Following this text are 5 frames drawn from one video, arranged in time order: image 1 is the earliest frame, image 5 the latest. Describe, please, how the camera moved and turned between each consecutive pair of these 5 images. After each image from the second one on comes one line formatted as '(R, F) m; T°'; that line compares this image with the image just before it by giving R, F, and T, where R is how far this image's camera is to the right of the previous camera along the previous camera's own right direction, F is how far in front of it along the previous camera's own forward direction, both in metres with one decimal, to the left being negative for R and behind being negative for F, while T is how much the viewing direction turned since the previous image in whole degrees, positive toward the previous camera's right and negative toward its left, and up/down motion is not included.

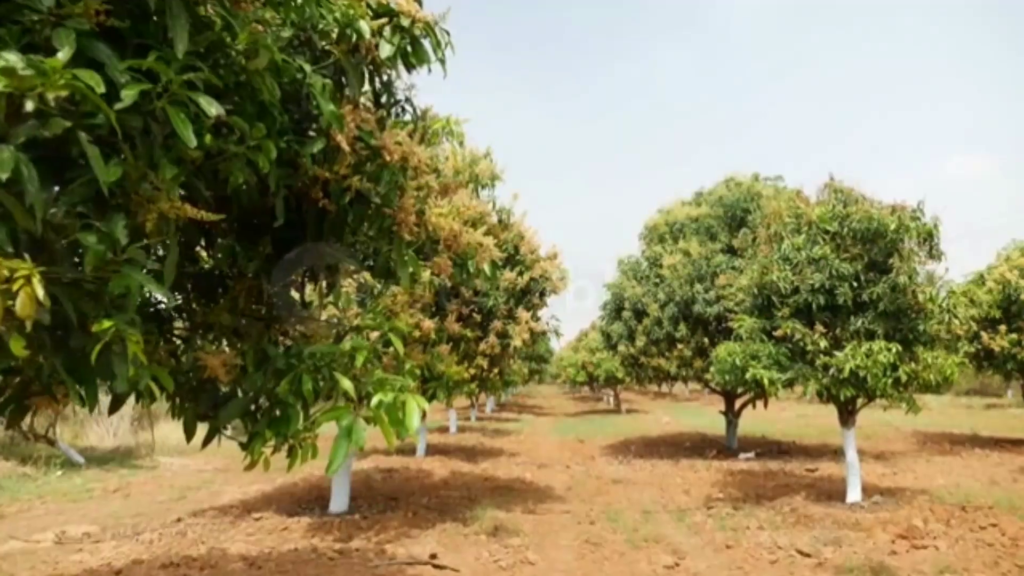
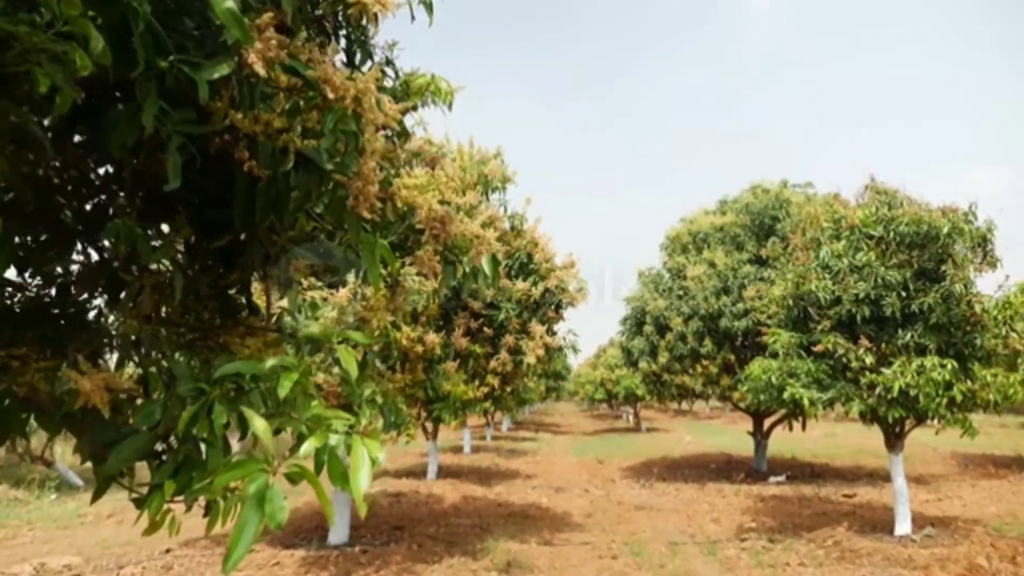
(0.0, +0.8) m; -1°
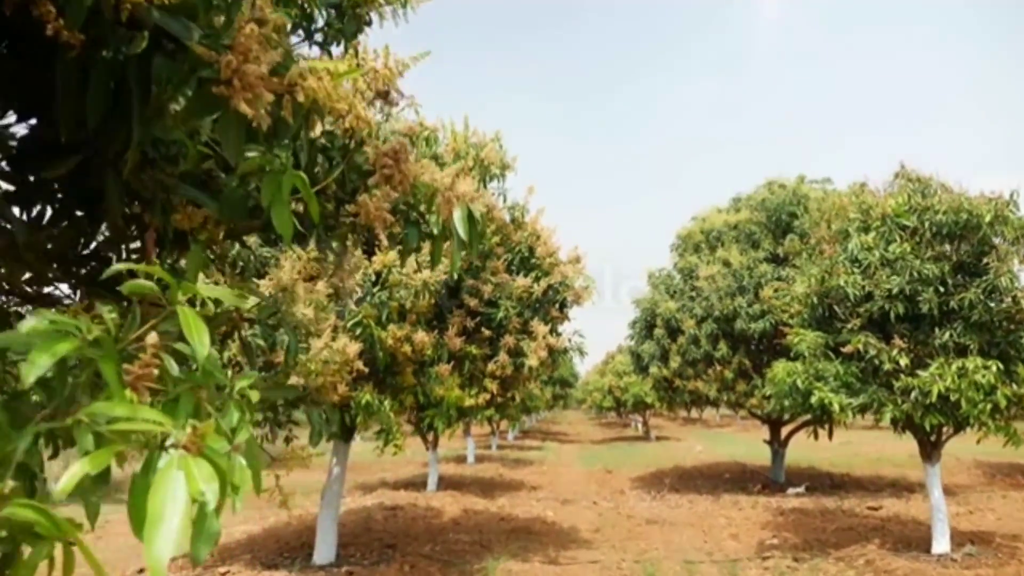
(+0.1, +0.7) m; -1°
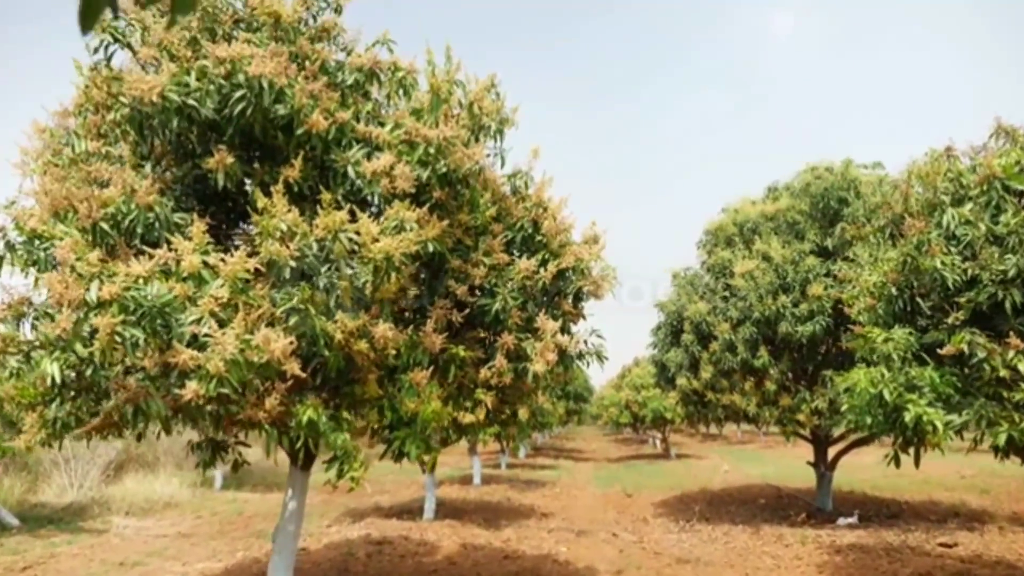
(+0.1, +1.7) m; -1°
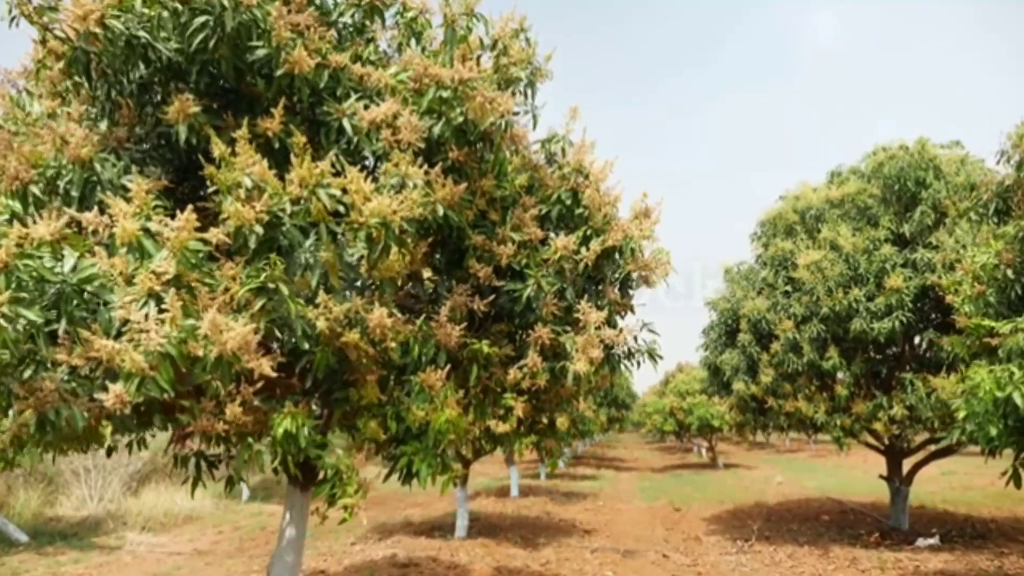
(0.0, +1.1) m; -3°
